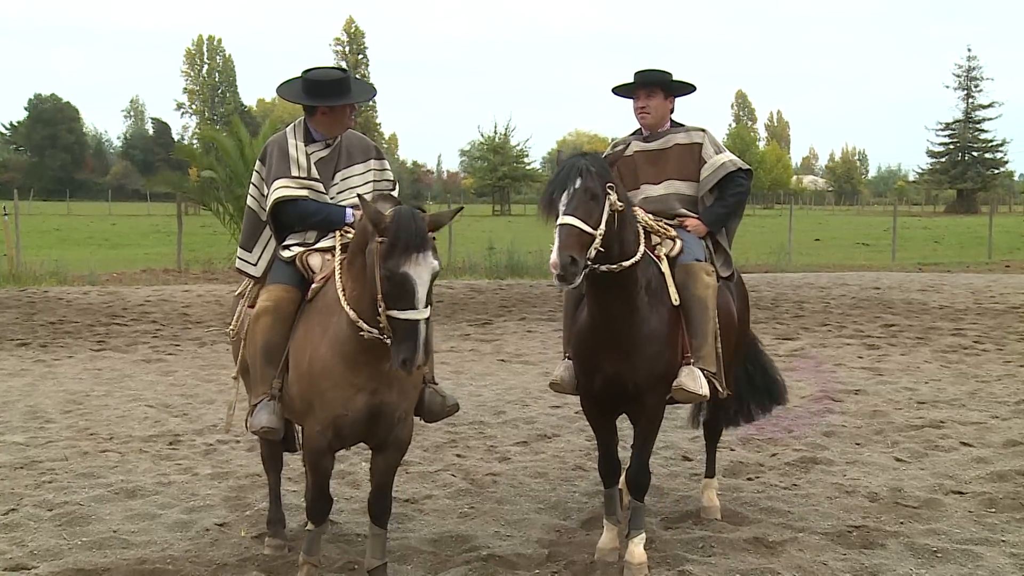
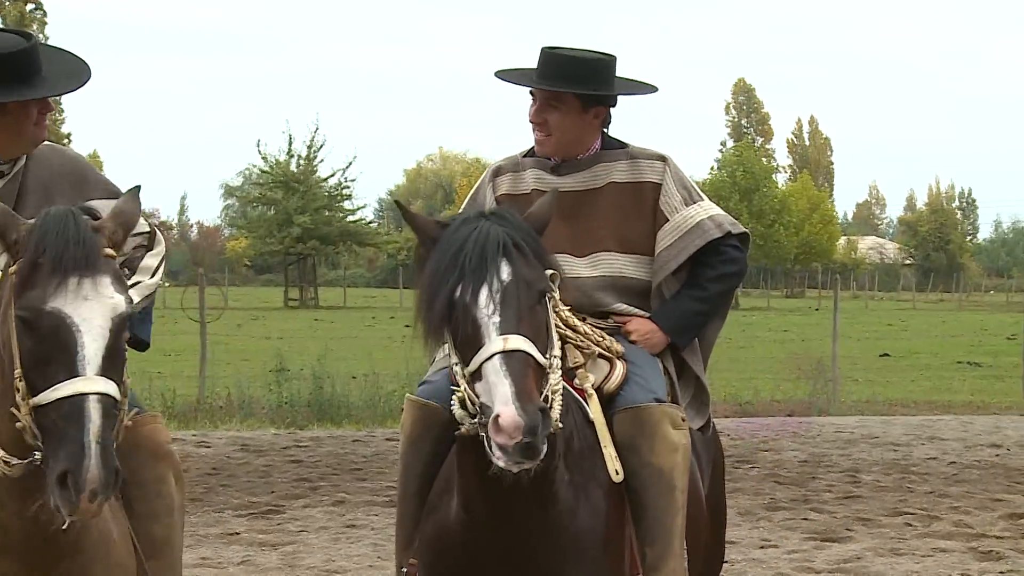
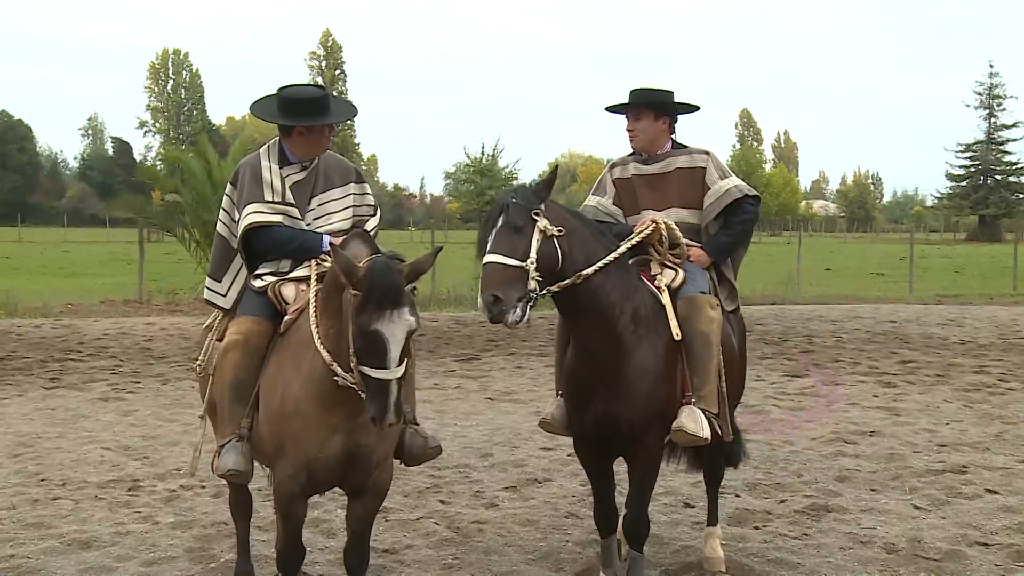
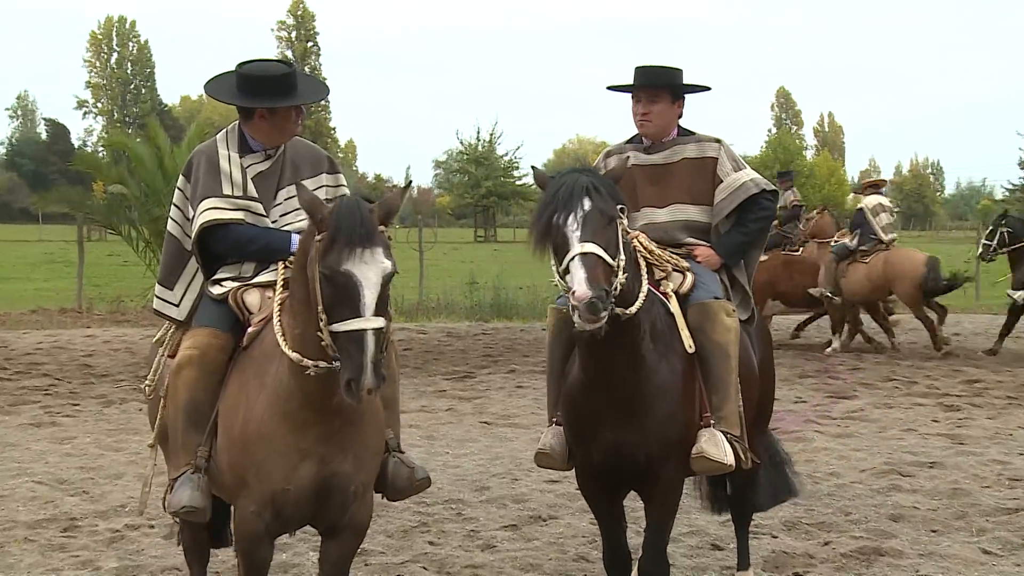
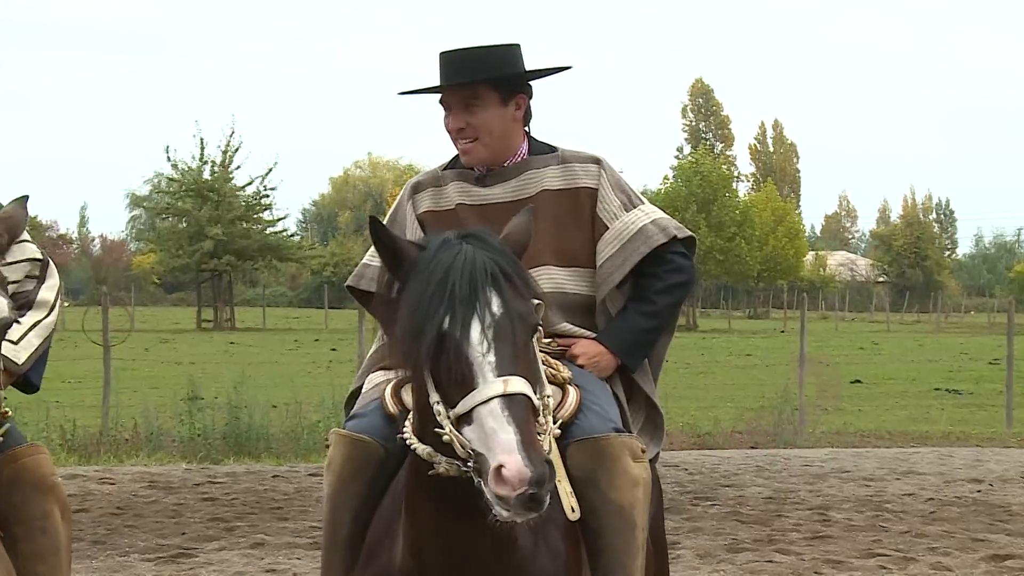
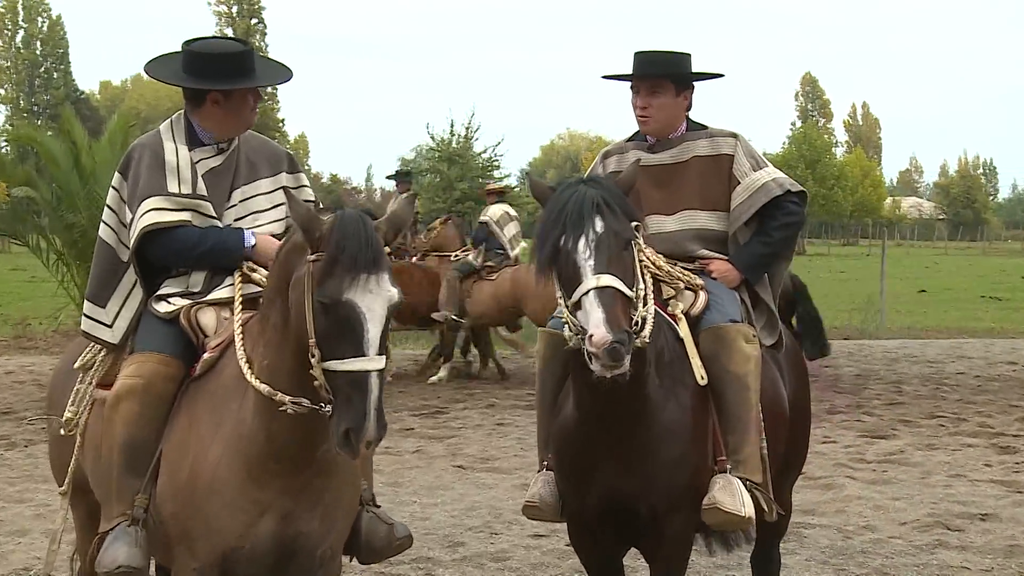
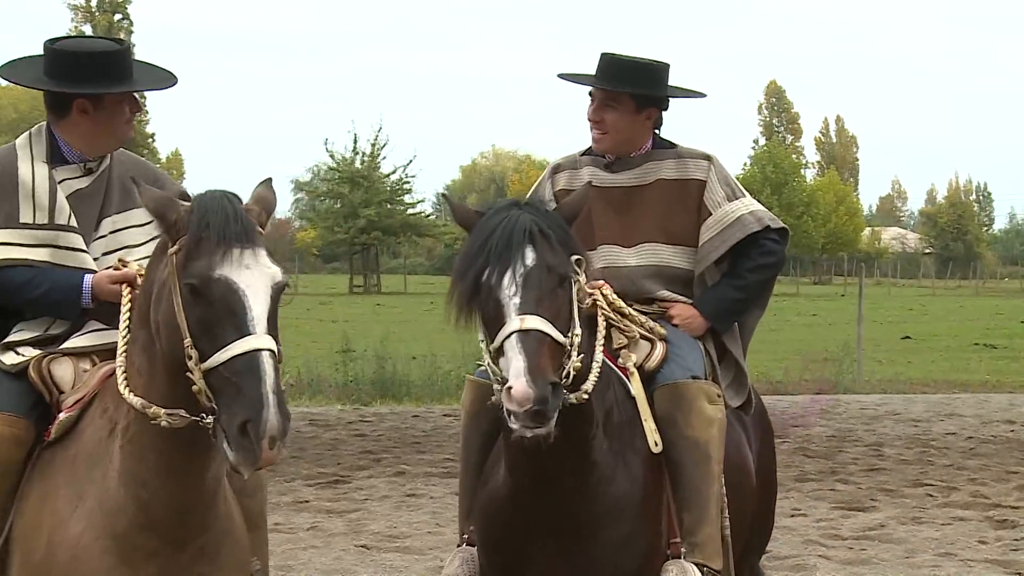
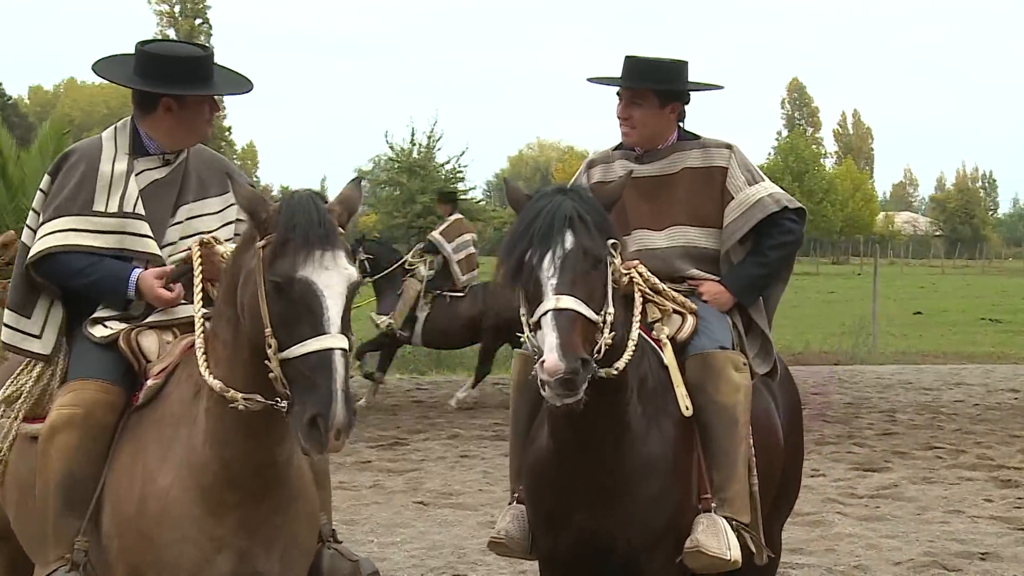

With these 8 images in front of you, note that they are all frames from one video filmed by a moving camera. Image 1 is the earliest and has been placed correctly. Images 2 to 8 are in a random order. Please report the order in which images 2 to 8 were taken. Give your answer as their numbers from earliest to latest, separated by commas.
3, 4, 6, 8, 7, 2, 5
